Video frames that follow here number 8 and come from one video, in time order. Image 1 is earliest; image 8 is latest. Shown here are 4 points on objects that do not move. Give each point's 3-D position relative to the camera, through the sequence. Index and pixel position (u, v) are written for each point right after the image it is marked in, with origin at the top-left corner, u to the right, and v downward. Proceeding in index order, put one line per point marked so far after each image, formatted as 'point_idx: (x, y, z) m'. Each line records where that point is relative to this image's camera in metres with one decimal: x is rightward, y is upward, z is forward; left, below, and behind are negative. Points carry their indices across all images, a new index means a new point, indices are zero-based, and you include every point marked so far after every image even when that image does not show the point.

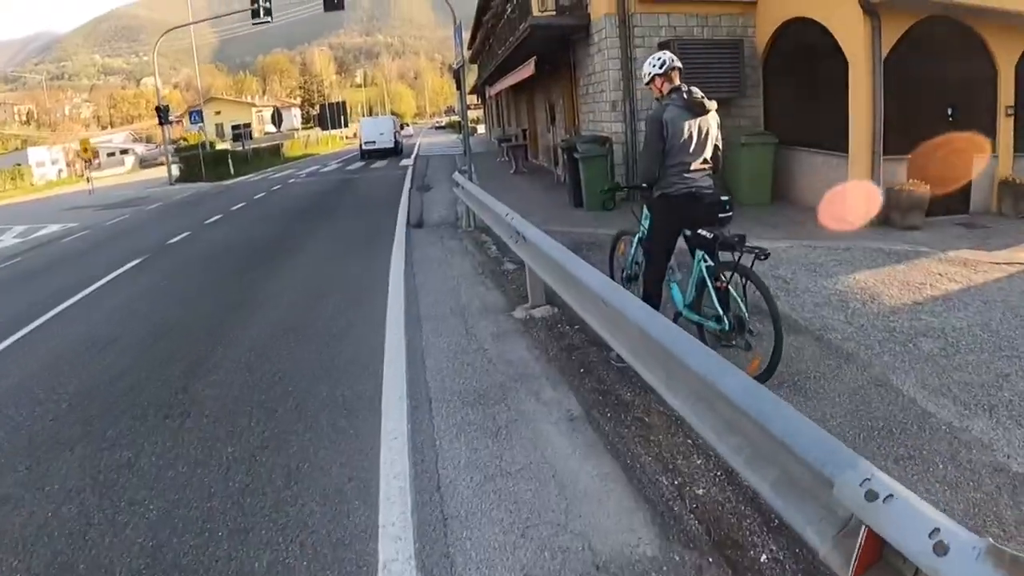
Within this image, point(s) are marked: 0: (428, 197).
0: (-1.7, +1.8, +14.9) m
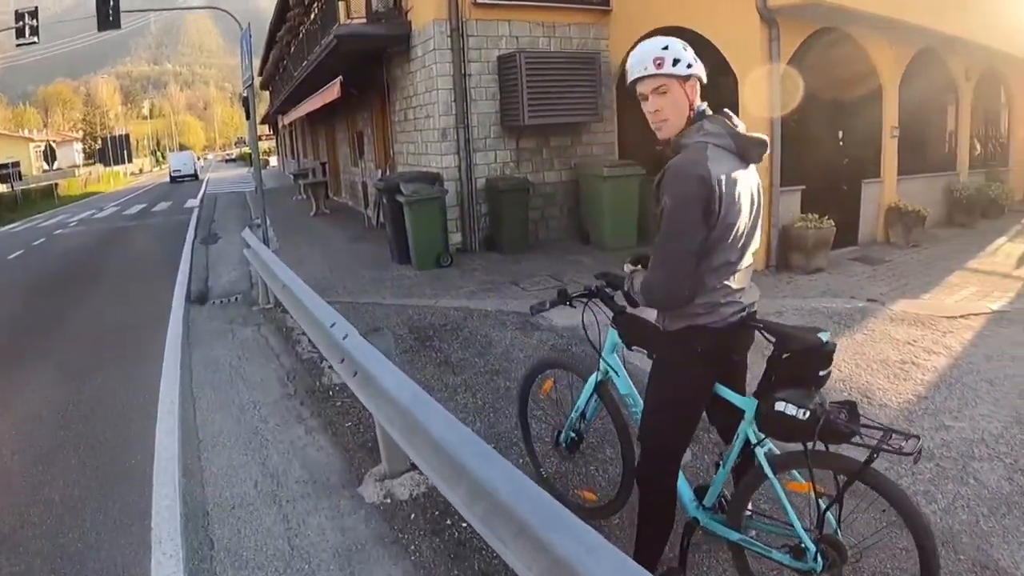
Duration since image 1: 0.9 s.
0: (-4.8, +0.6, +12.0) m
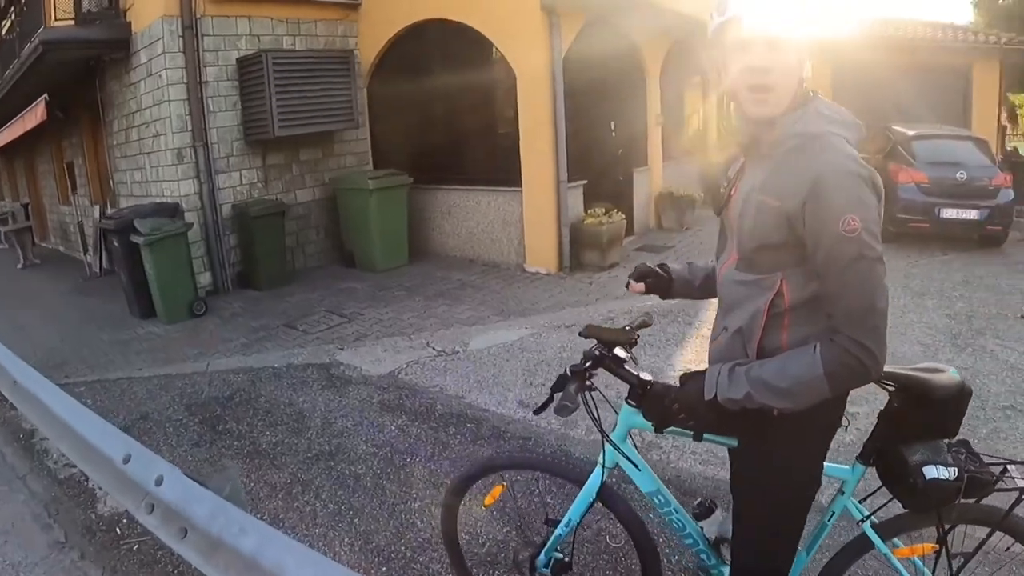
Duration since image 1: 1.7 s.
0: (-7.9, -0.6, +8.8) m
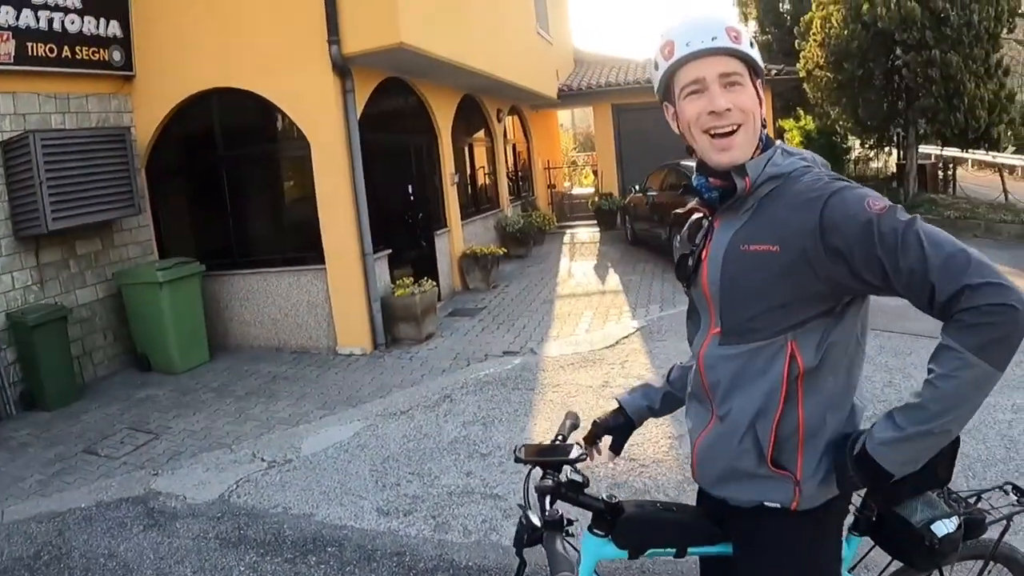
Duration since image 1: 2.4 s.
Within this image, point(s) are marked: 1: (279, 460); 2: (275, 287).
0: (-9.6, -2.2, +6.2) m
1: (-1.5, -1.1, +5.0) m
2: (-2.3, 0.0, +7.6) m
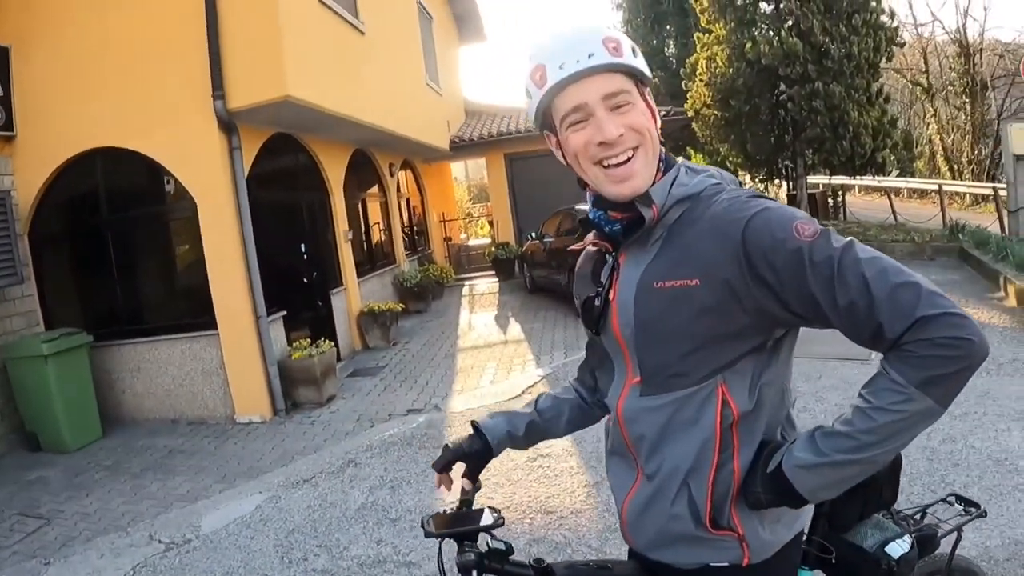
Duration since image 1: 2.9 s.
0: (-10.1, -3.1, +4.6) m
1: (-2.0, -1.5, +4.5) m
2: (-3.3, -0.6, +7.1) m
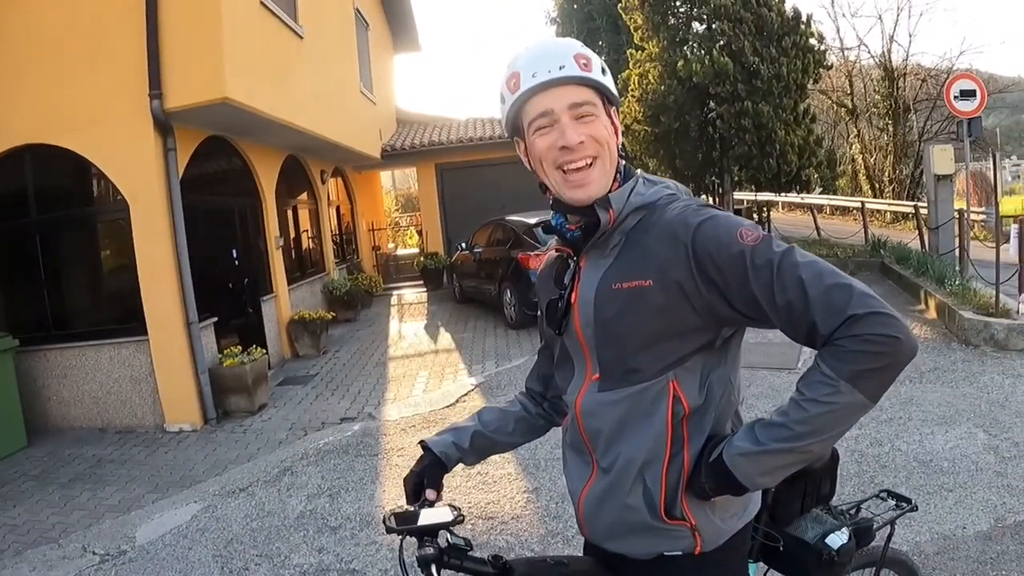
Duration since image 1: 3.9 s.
0: (-10.4, -3.0, +3.7) m
1: (-2.4, -1.5, +4.3) m
2: (-3.8, -0.7, +6.8) m
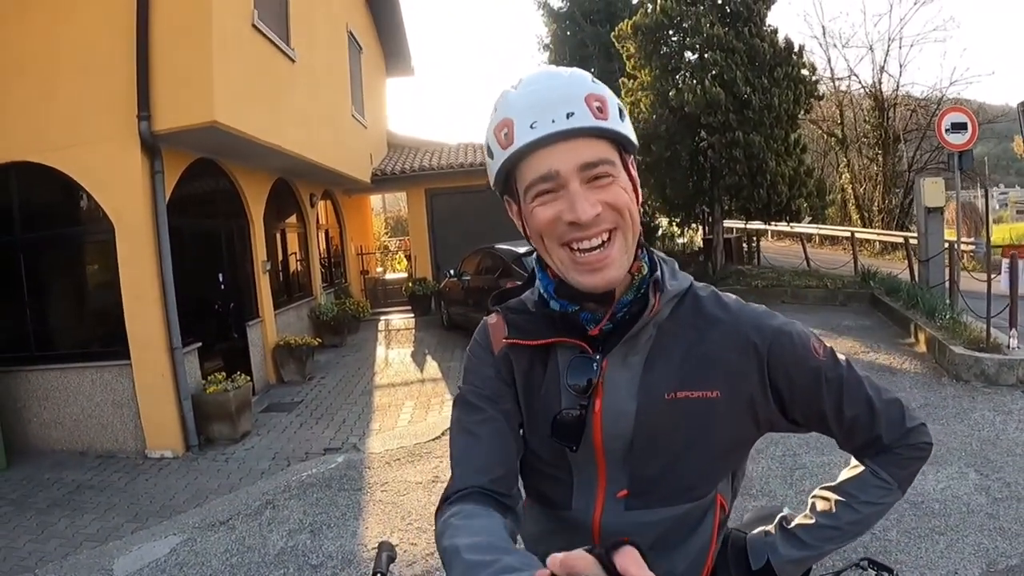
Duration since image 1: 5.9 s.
0: (-10.5, -3.1, +3.4) m
1: (-2.4, -1.7, +4.2) m
2: (-3.9, -0.9, +6.7) m
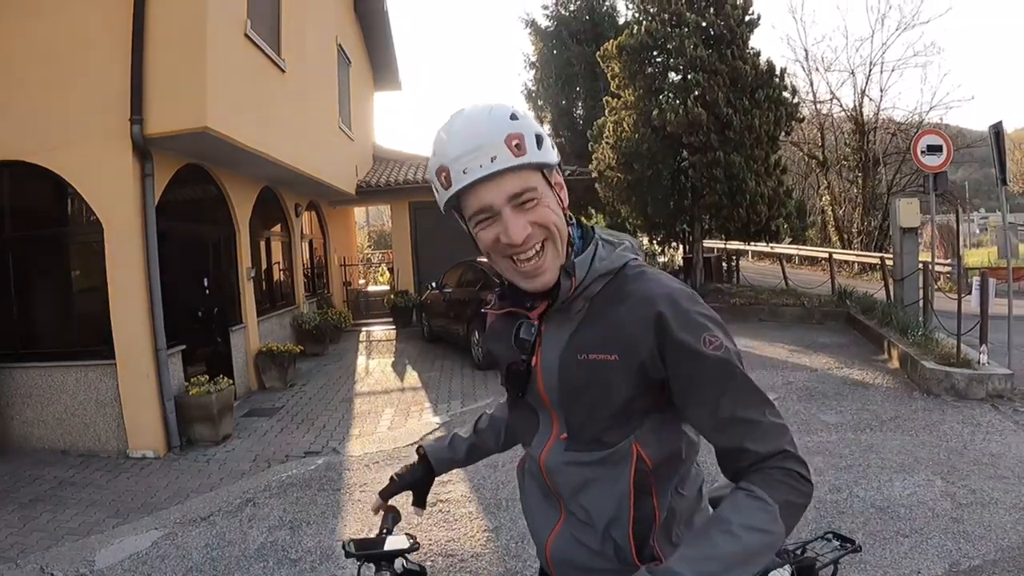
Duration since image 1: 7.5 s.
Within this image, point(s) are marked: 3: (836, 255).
0: (-10.6, -2.9, +3.2) m
1: (-2.6, -1.7, +4.2) m
2: (-4.1, -0.9, +6.7) m
3: (+5.0, +0.5, +11.5) m
